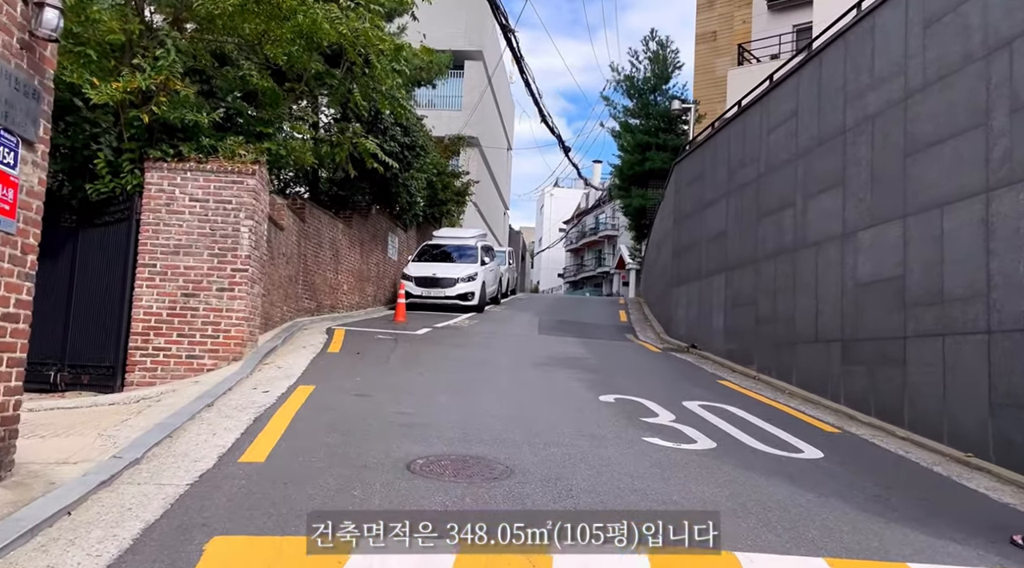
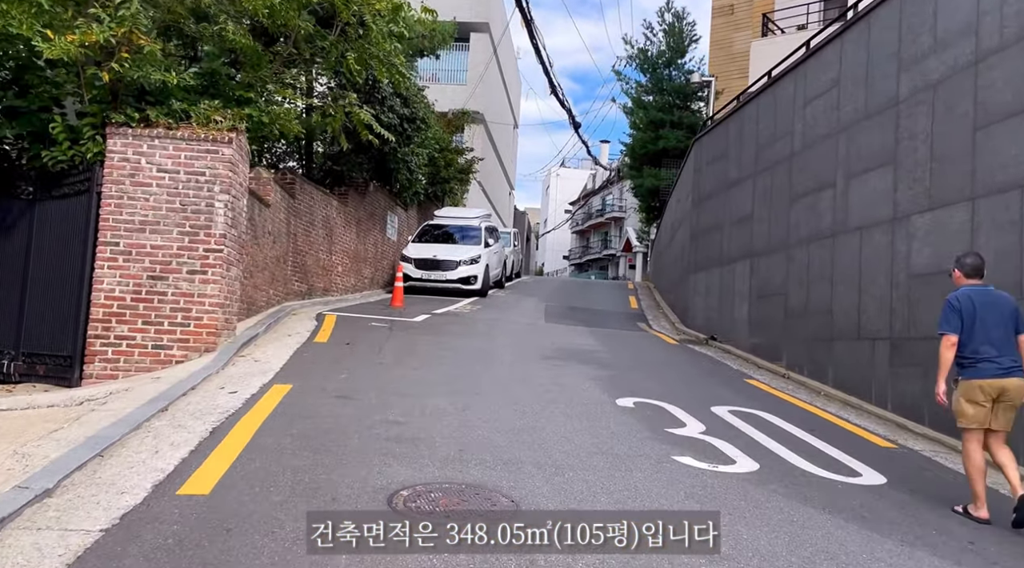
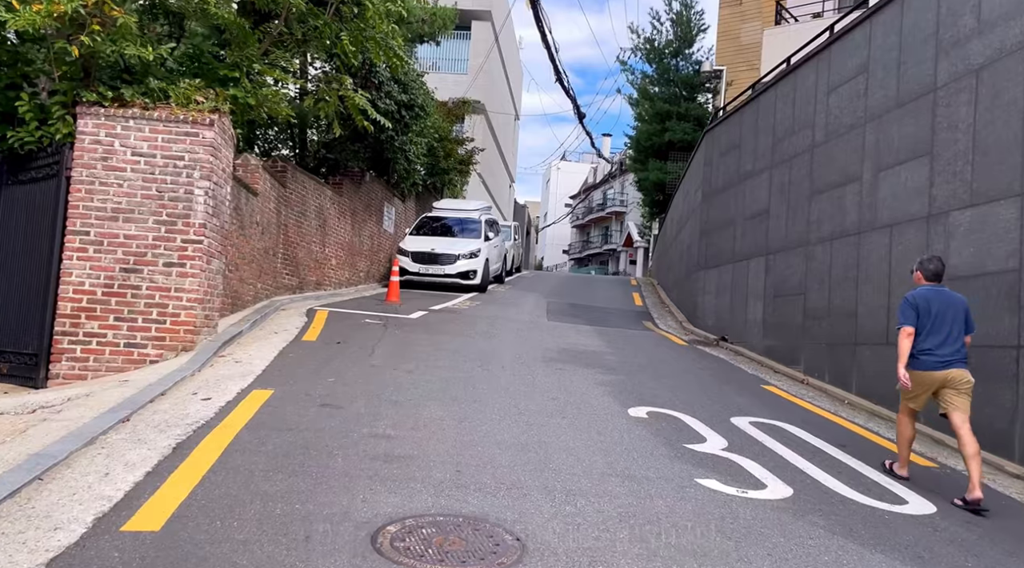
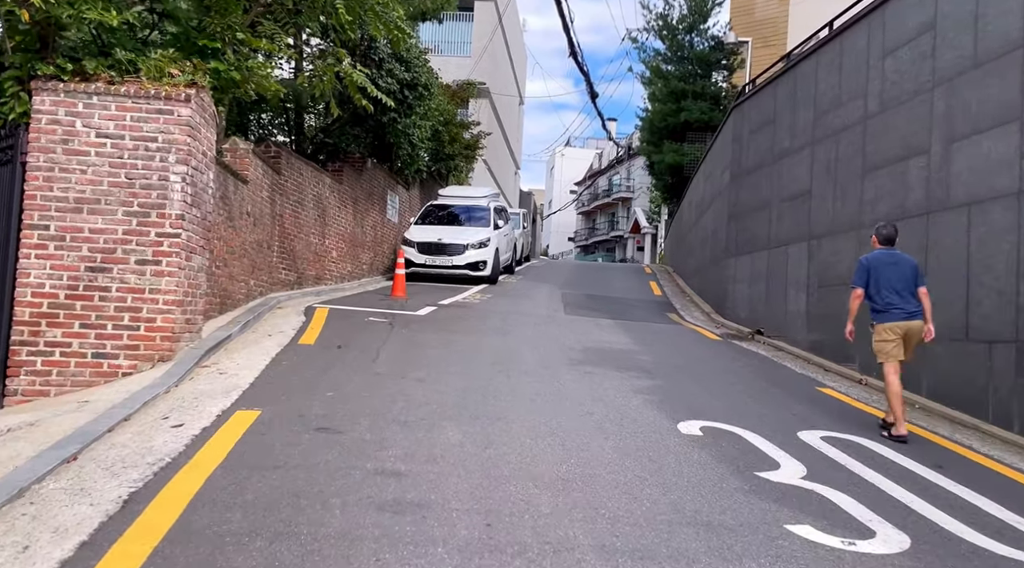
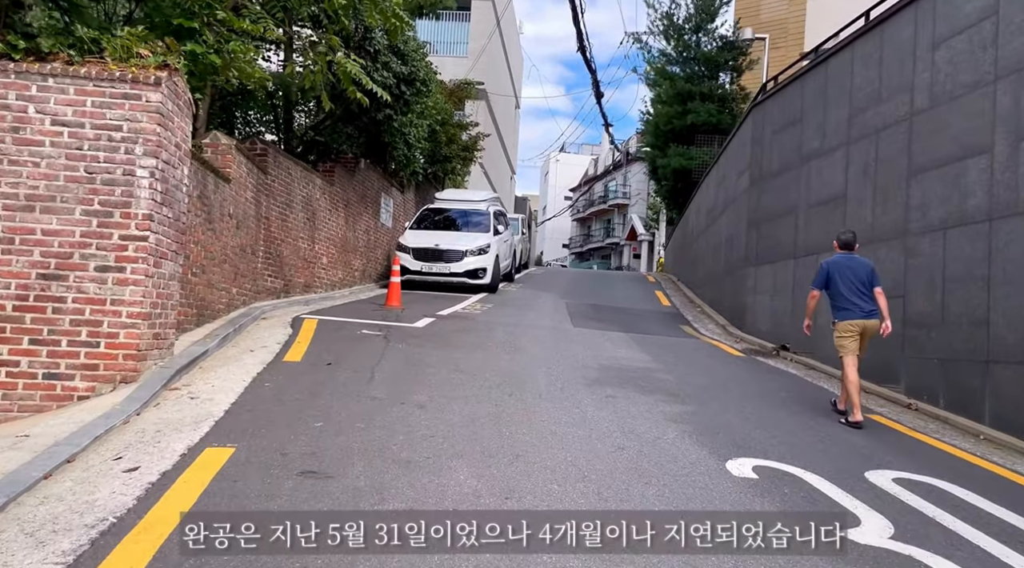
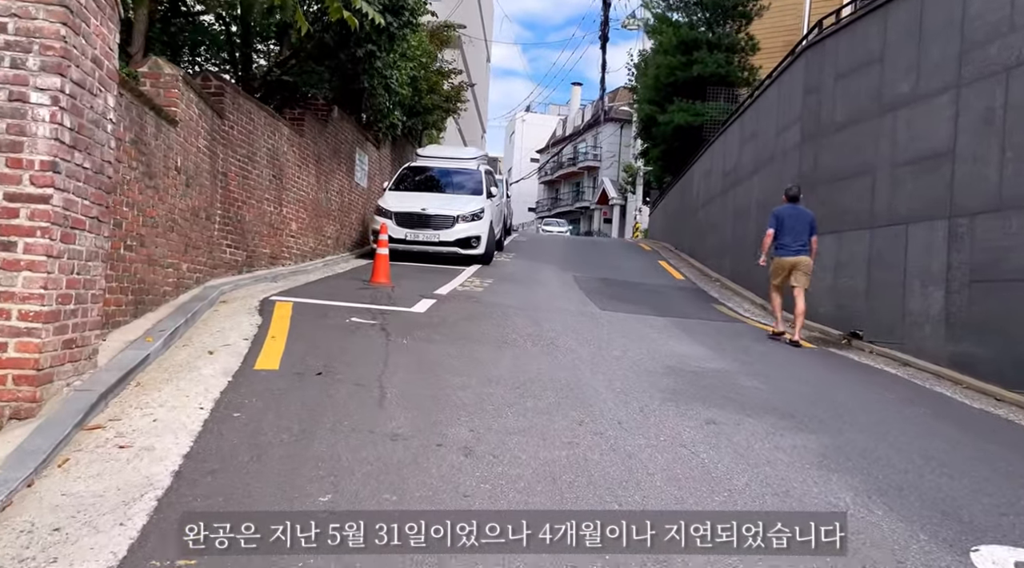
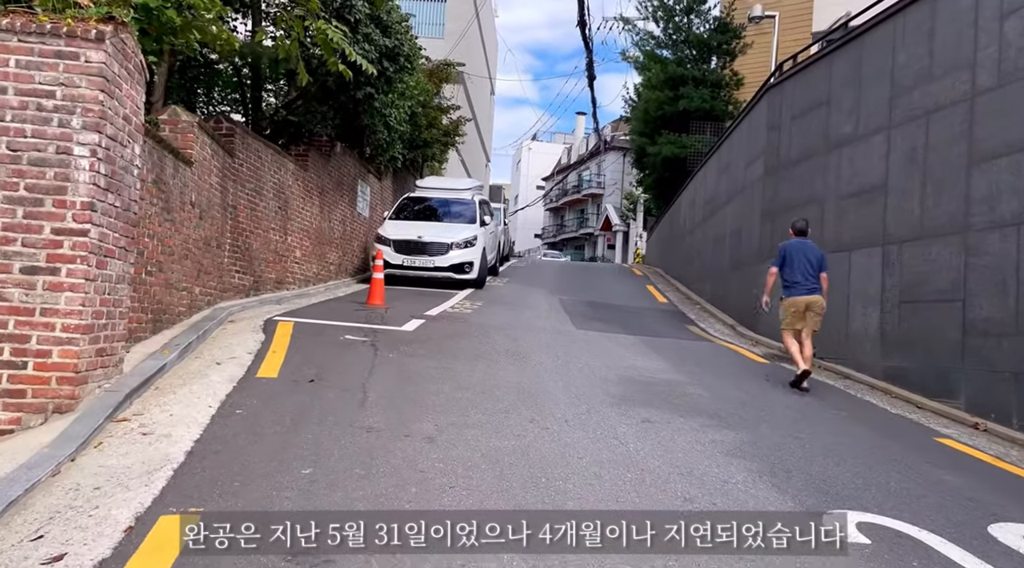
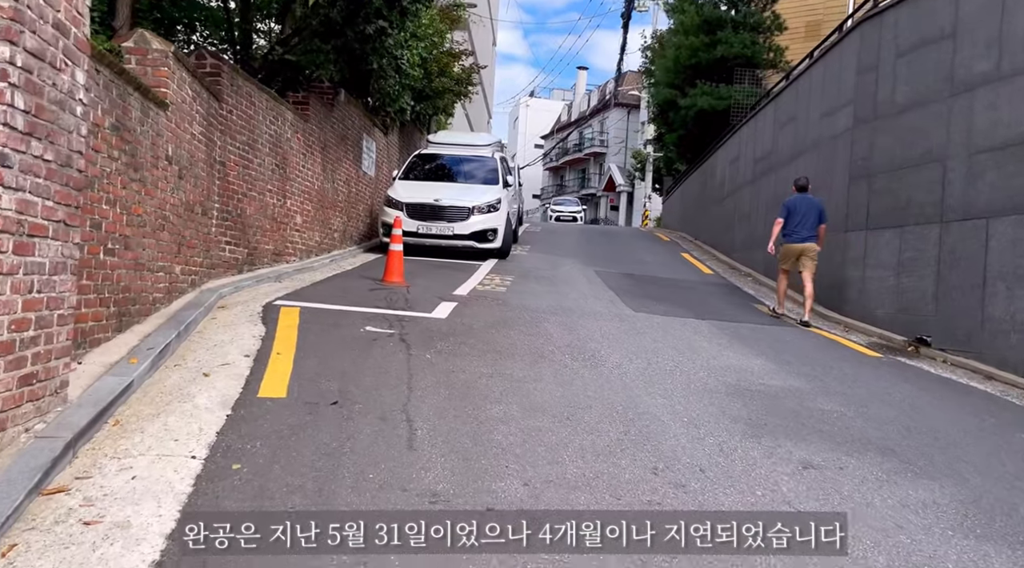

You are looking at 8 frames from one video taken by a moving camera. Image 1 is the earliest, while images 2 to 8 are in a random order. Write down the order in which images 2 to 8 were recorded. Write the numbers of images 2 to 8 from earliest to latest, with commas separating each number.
2, 3, 4, 5, 7, 6, 8
